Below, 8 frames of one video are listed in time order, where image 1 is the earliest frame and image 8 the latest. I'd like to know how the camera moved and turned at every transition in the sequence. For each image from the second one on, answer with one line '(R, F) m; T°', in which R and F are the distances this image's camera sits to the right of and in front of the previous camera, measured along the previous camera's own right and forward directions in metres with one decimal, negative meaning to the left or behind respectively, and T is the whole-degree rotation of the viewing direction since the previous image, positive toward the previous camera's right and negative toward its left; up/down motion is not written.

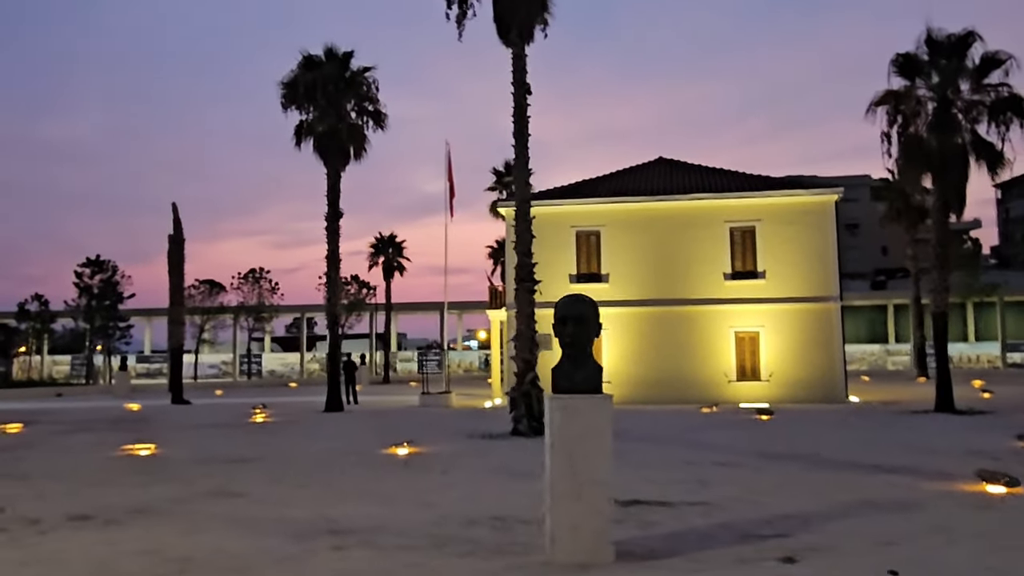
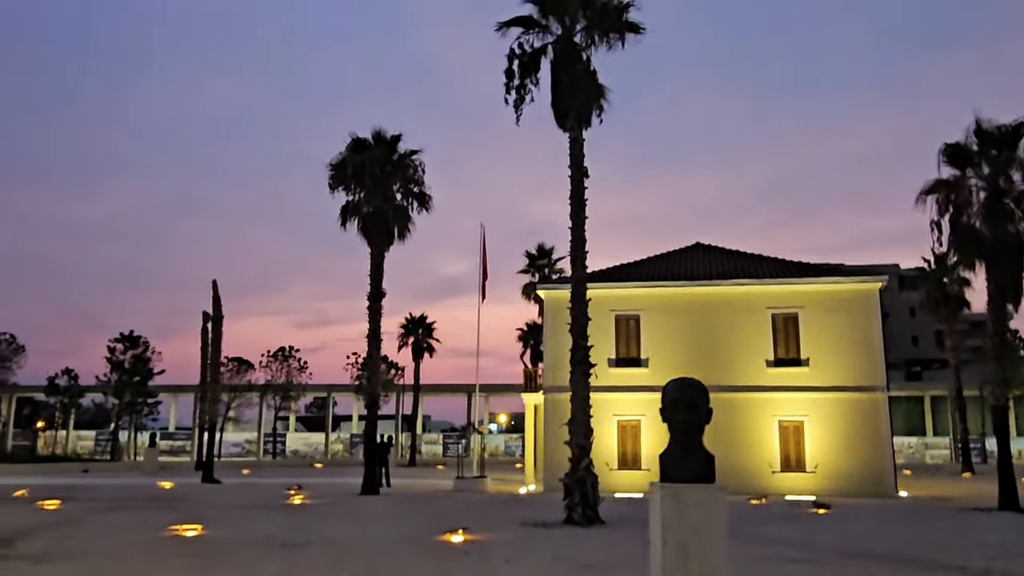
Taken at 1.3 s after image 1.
(-0.7, +0.2) m; -1°
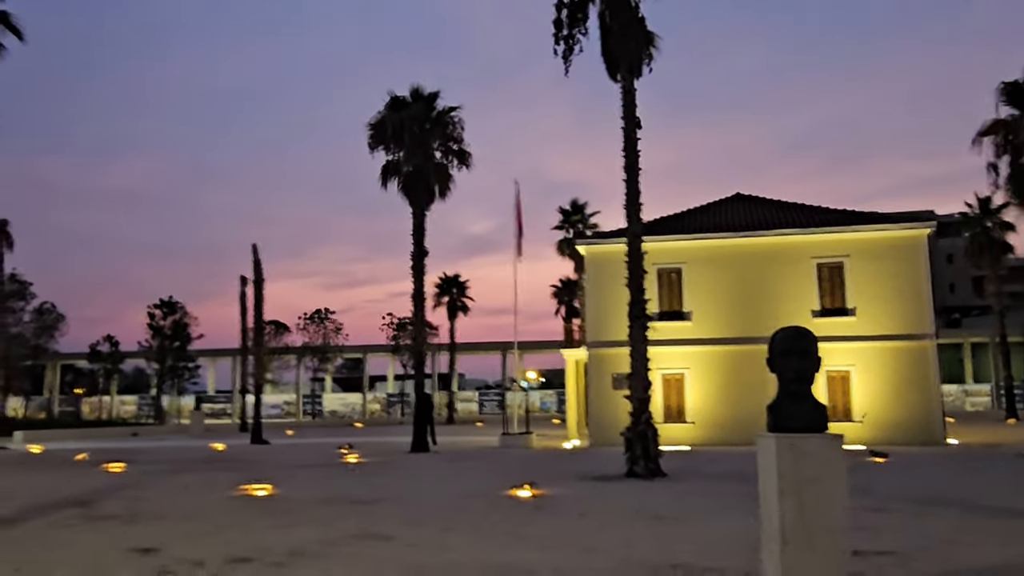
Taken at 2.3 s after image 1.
(-0.6, +0.1) m; -2°
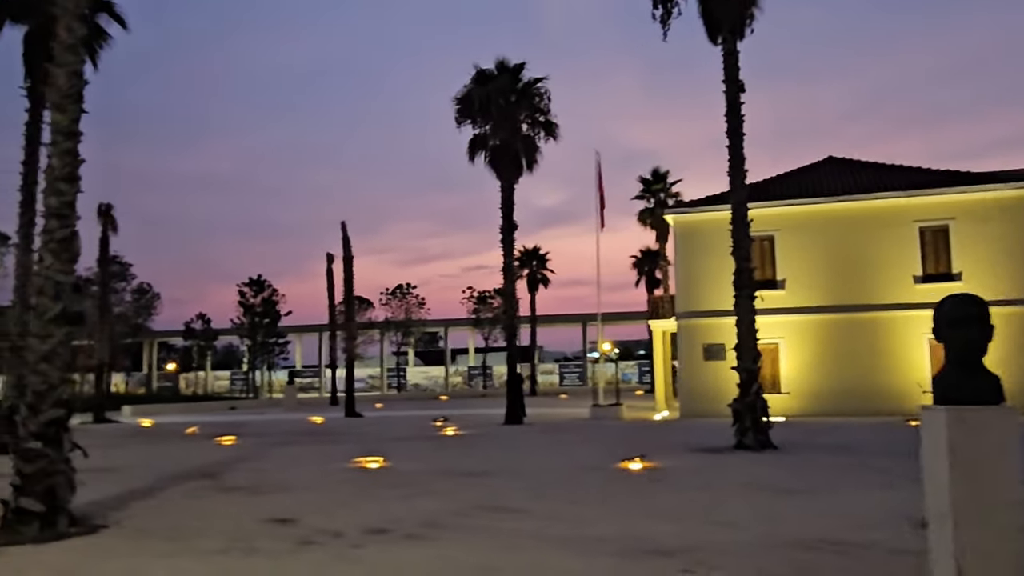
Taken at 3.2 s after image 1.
(-0.6, +0.1) m; -5°
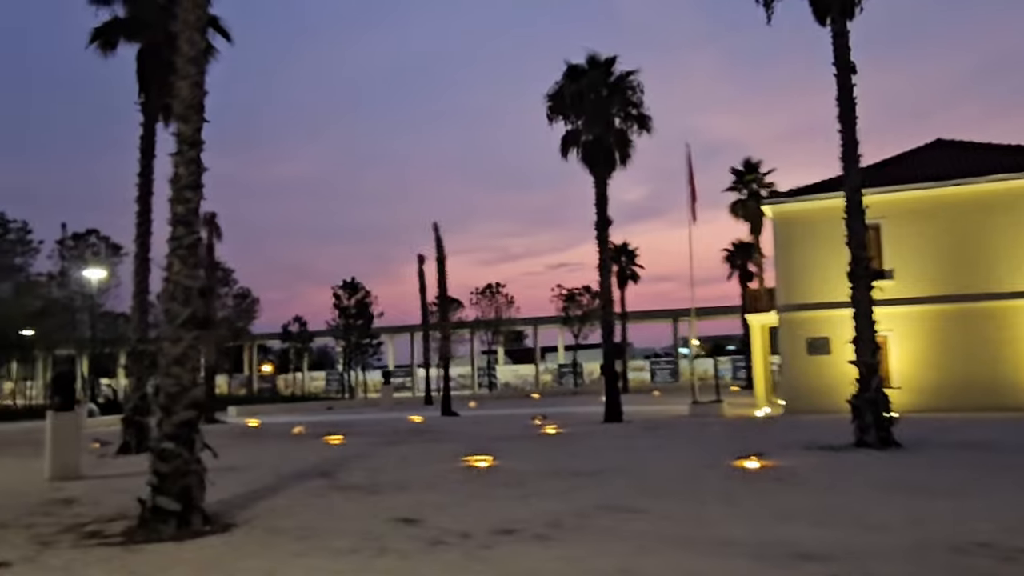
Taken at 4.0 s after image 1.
(-0.4, +0.1) m; -6°
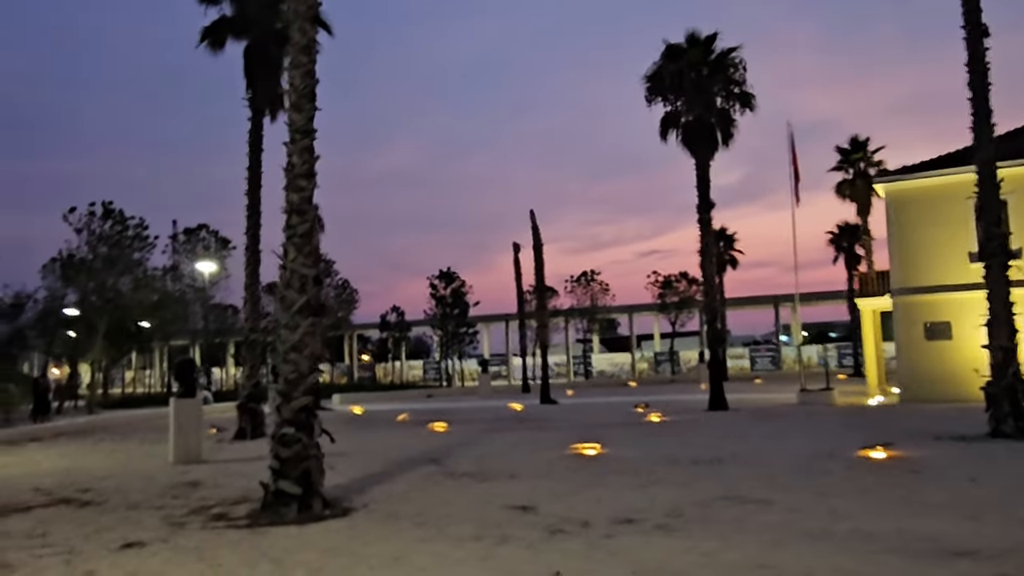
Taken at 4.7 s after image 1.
(-0.3, +0.2) m; -6°
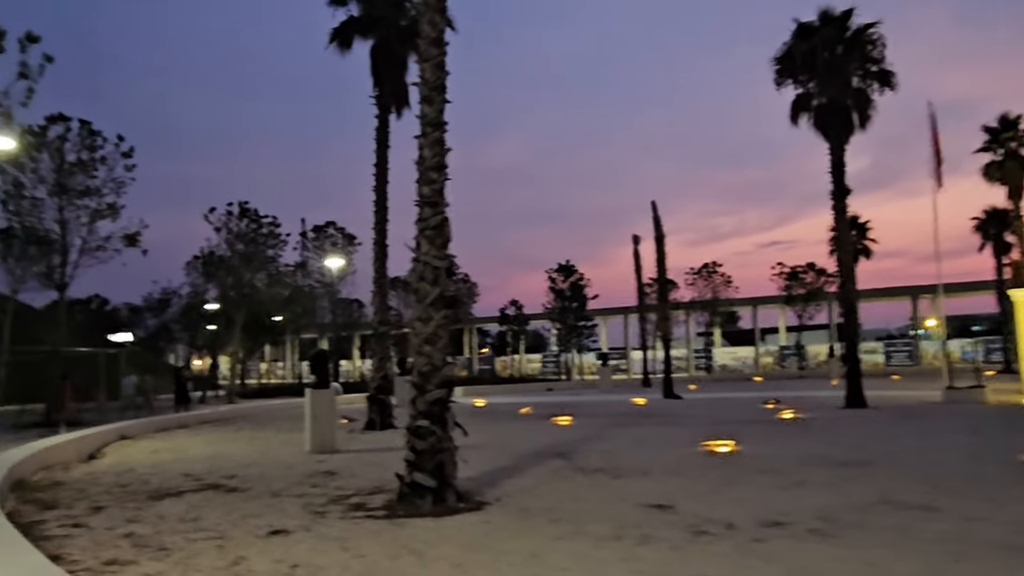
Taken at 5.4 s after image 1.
(-0.2, +0.2) m; -8°
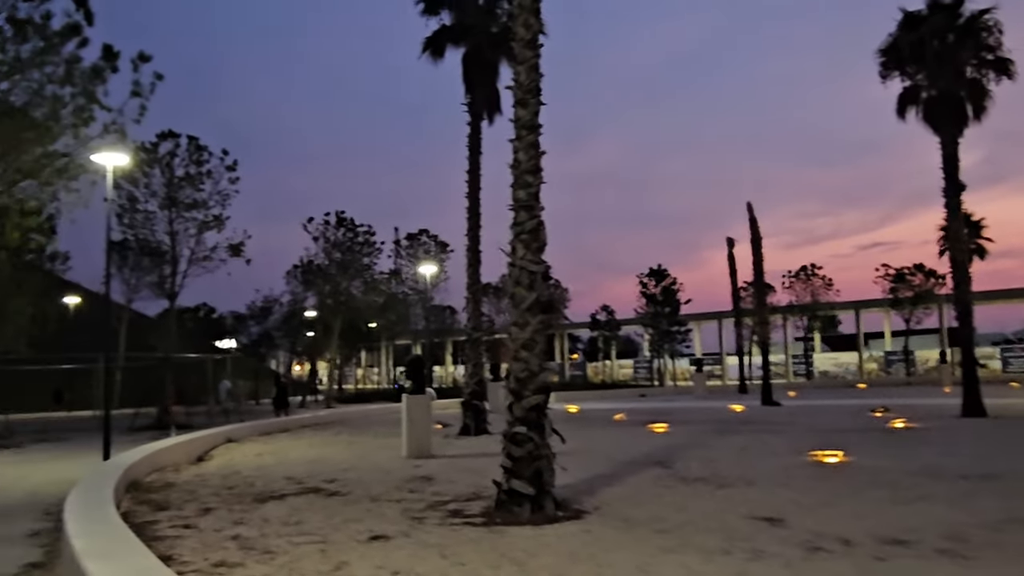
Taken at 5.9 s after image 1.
(-0.1, +0.2) m; -6°
